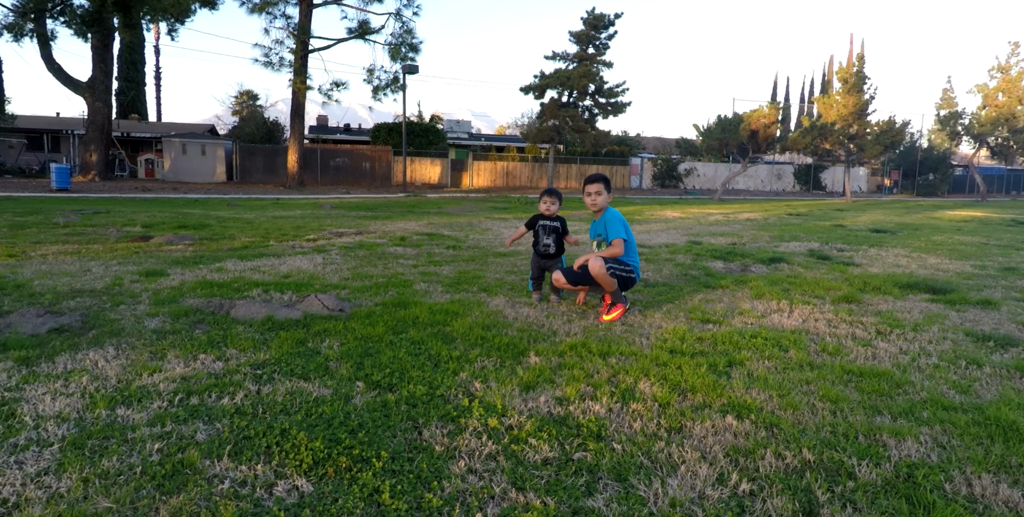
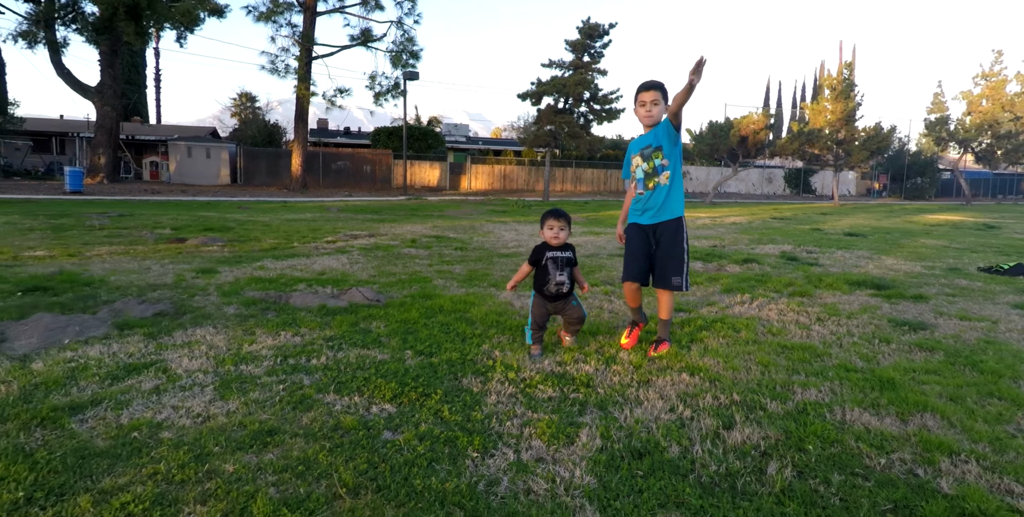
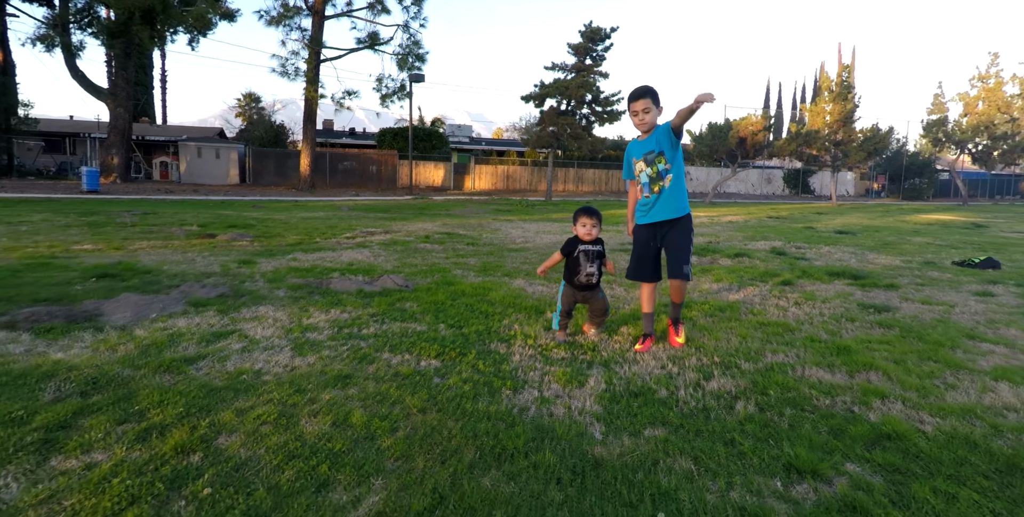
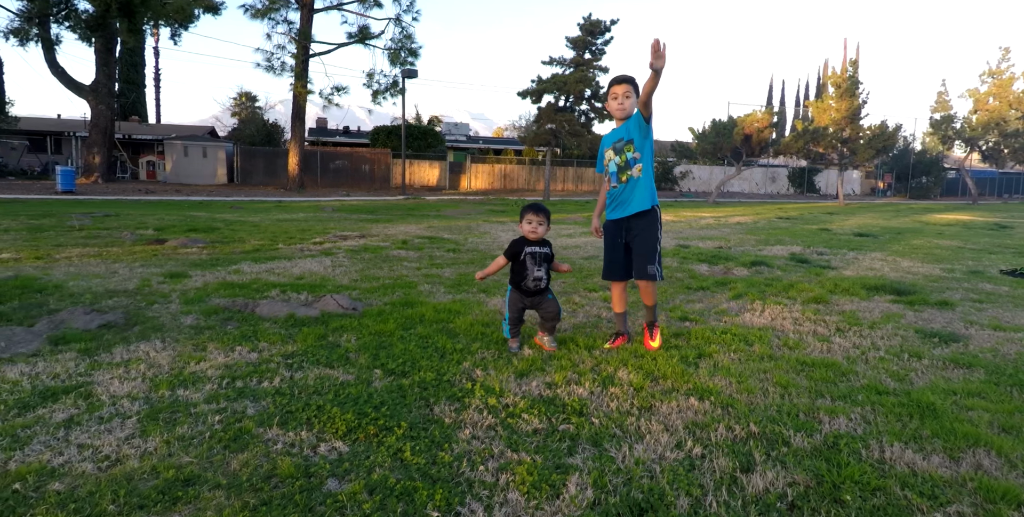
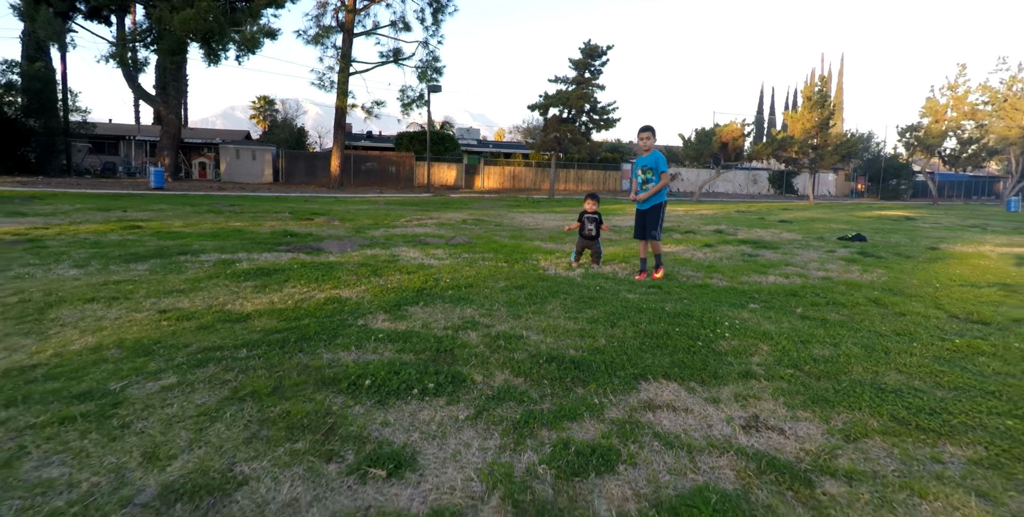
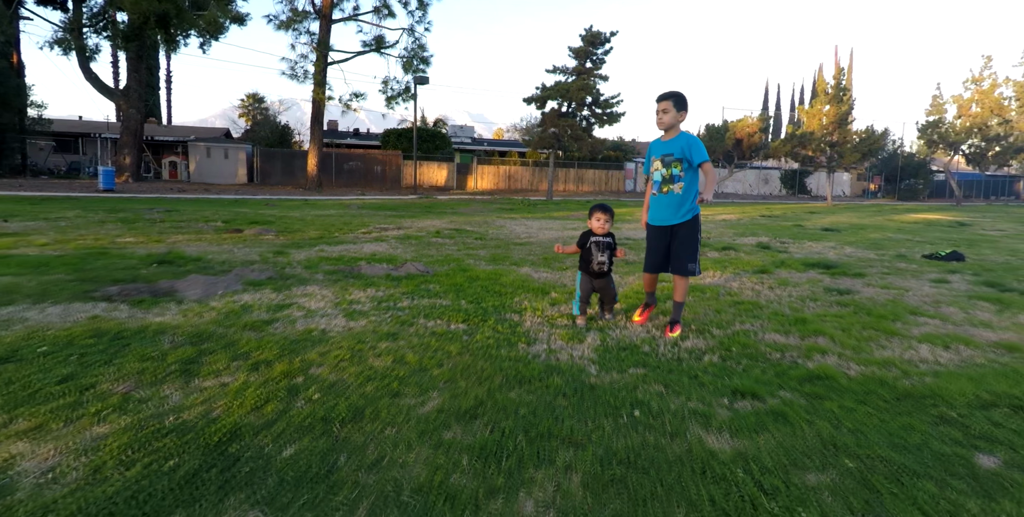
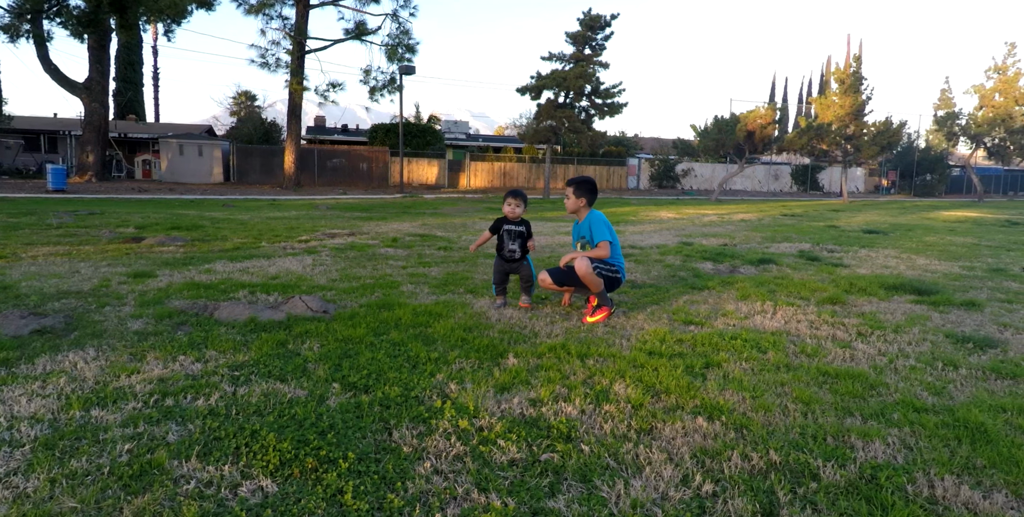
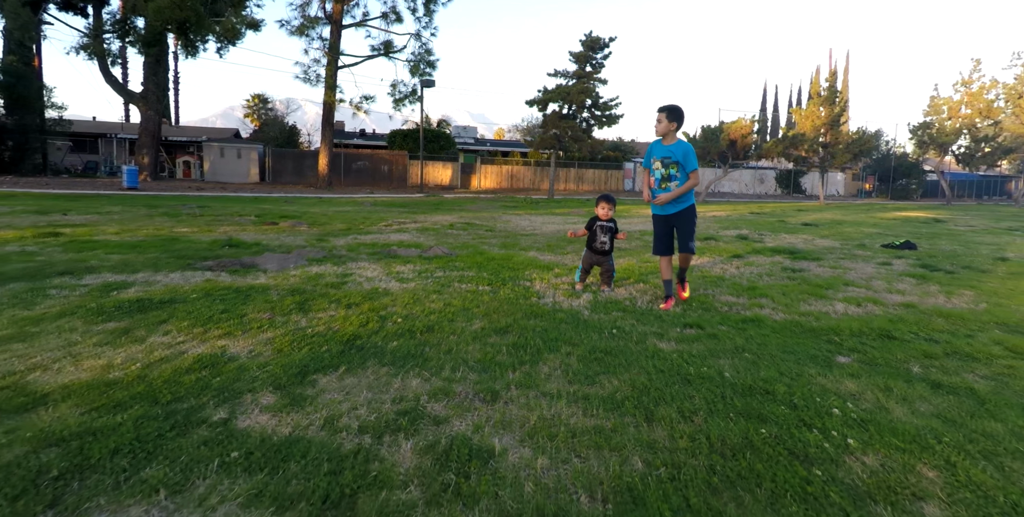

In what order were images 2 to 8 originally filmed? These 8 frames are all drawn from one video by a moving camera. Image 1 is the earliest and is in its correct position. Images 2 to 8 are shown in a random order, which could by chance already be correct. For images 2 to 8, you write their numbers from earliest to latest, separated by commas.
7, 4, 2, 3, 6, 8, 5
